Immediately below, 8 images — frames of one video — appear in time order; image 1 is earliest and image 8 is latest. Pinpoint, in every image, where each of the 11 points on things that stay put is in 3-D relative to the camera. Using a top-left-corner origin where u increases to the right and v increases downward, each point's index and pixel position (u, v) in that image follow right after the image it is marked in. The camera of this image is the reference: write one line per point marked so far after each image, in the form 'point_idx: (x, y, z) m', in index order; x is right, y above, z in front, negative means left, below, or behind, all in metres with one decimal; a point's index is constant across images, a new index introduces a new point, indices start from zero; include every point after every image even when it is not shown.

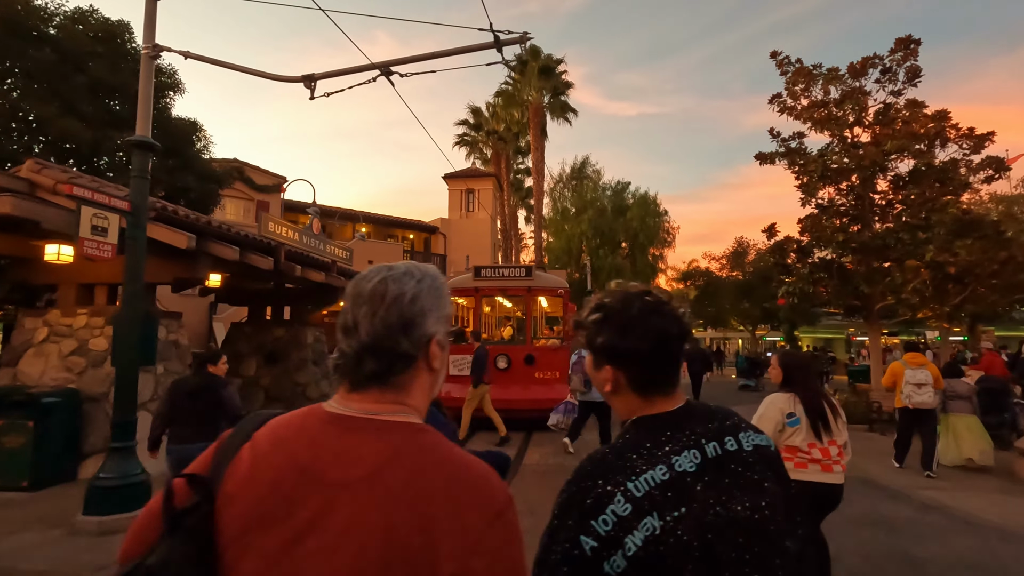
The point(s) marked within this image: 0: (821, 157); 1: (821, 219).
0: (+7.6, +3.2, +13.2) m
1: (+7.7, +1.7, +13.3) m
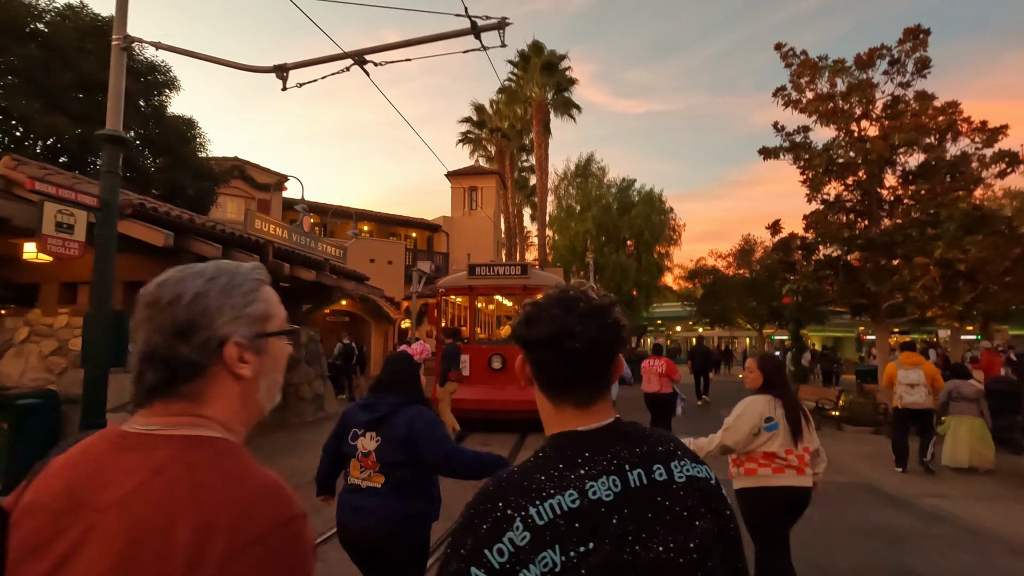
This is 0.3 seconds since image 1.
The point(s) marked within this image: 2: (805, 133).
0: (+7.5, +3.3, +12.8) m
1: (+7.6, +1.7, +12.9) m
2: (+7.3, +3.9, +13.4) m
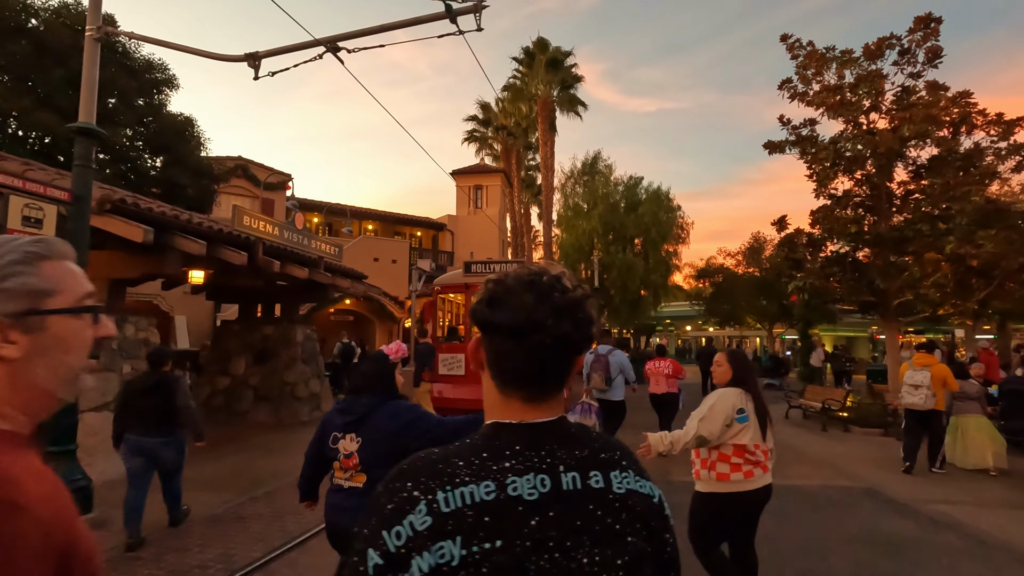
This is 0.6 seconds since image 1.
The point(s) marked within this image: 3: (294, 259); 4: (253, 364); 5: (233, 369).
0: (+7.4, +3.3, +12.5) m
1: (+7.6, +1.8, +12.6) m
2: (+7.3, +3.9, +13.0) m
3: (-4.2, +0.6, +10.4) m
4: (-5.8, -1.7, +12.0) m
5: (-6.3, -1.8, +12.0) m
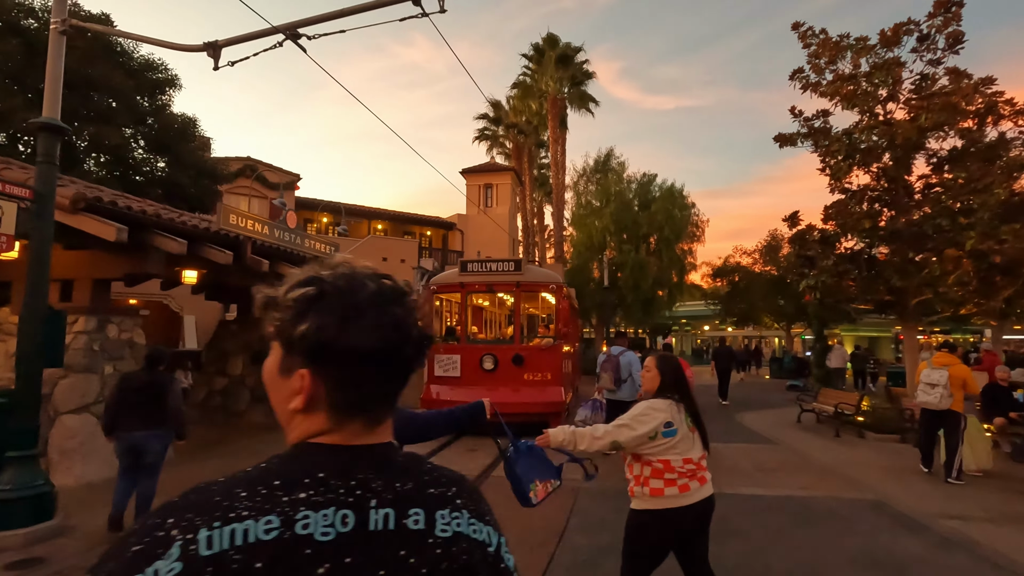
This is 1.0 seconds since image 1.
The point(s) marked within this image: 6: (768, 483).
0: (+7.4, +3.4, +11.9) m
1: (+7.6, +1.8, +12.0) m
2: (+7.3, +4.0, +12.5) m
3: (-4.3, +0.6, +10.2) m
4: (-5.8, -1.7, +11.9) m
5: (-6.3, -1.8, +11.9) m
6: (+3.4, -2.6, +7.1) m
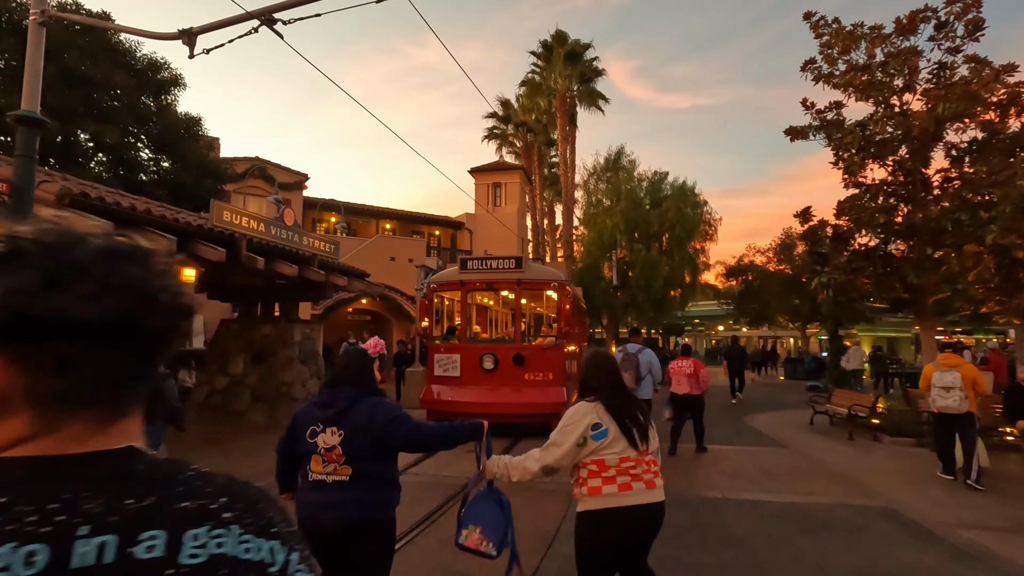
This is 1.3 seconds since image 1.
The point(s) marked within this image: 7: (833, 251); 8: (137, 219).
0: (+7.5, +3.4, +11.5) m
1: (+7.6, +1.9, +11.6) m
2: (+7.3, +4.0, +12.1) m
3: (-4.3, +0.6, +10.1) m
4: (-5.7, -1.7, +11.8) m
5: (-6.2, -1.8, +11.9) m
6: (+3.3, -2.5, +6.8) m
7: (+7.1, +0.8, +11.8) m
8: (-5.0, +0.9, +7.1) m
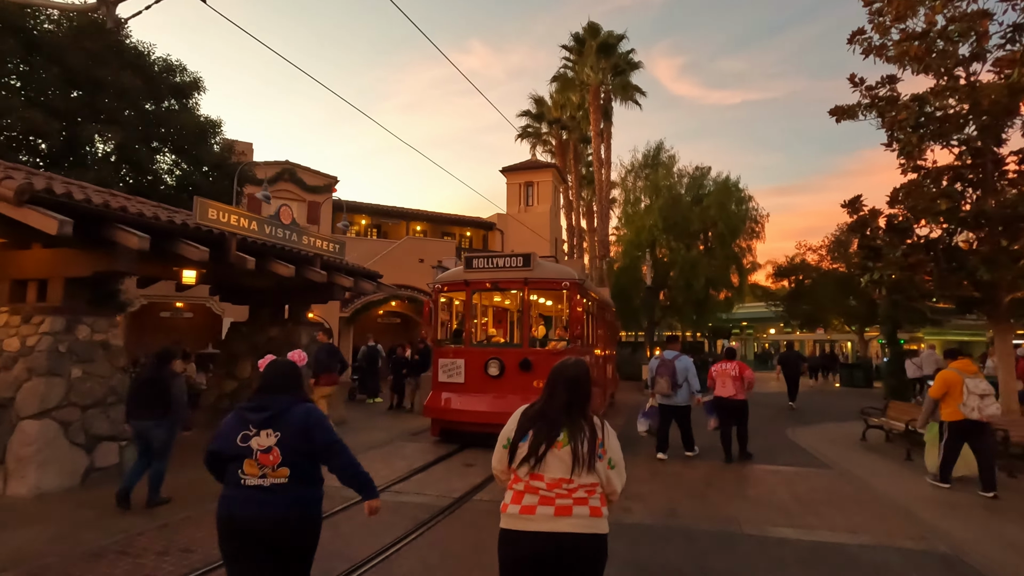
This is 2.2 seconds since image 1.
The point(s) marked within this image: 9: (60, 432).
0: (+7.7, +3.5, +10.1) m
1: (+7.8, +1.9, +10.2) m
2: (+7.6, +4.0, +10.7) m
3: (-4.2, +0.6, +9.7) m
4: (-5.4, -1.7, +11.5) m
5: (-5.9, -1.8, +11.6) m
6: (+3.2, -2.5, +5.8) m
7: (+7.3, +0.8, +10.4) m
8: (-5.1, +0.9, +6.8) m
9: (-5.7, -1.8, +6.7) m
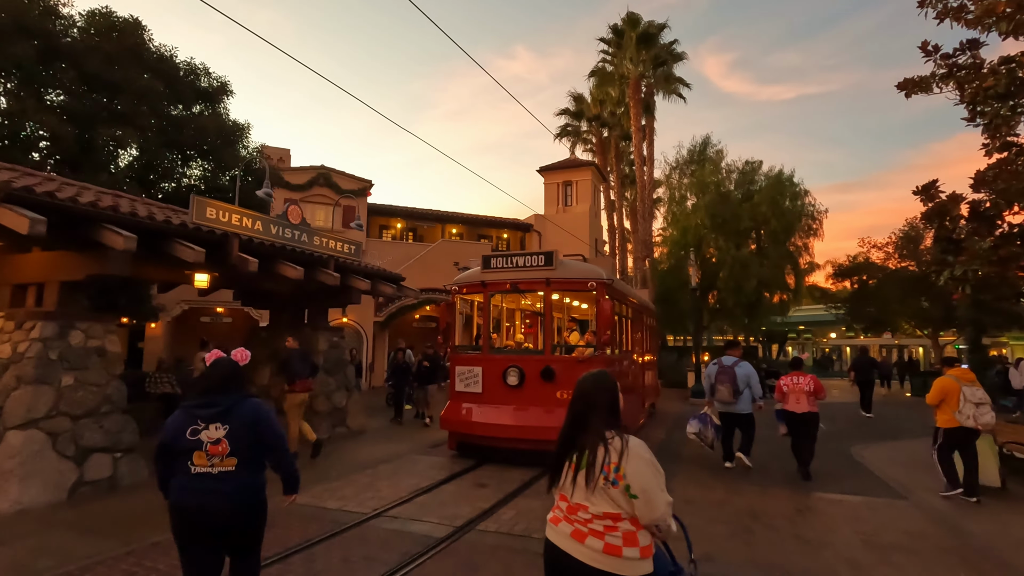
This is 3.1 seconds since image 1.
0: (+8.0, +3.5, +8.7) m
1: (+8.2, +2.0, +8.7) m
2: (+8.0, +4.1, +9.2) m
3: (-3.8, +0.5, +9.2) m
4: (-4.9, -1.8, +11.1) m
5: (-5.3, -1.9, +11.3) m
6: (+3.2, -2.5, +4.6) m
7: (+7.7, +0.9, +9.0) m
8: (-5.0, +0.9, +6.4) m
9: (-5.5, -1.9, +6.4) m
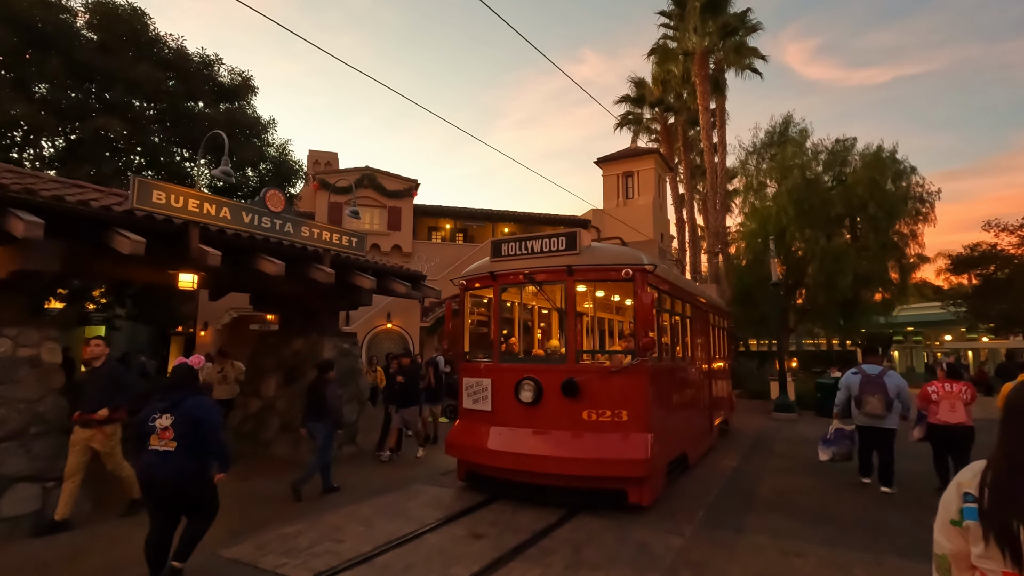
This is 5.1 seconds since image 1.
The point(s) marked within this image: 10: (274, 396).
0: (+8.0, +3.8, +5.8) m
1: (+8.2, +2.3, +5.8) m
2: (+8.1, +4.4, +6.4) m
3: (-3.5, +0.5, +8.0) m
4: (-4.3, -1.8, +10.0) m
5: (-4.7, -2.0, +10.2) m
6: (+2.8, -2.2, +2.4) m
7: (+7.8, +1.2, +6.1) m
8: (-5.1, +0.9, +5.3) m
9: (-5.6, -1.8, +5.4) m
10: (-4.5, -2.0, +10.0) m
